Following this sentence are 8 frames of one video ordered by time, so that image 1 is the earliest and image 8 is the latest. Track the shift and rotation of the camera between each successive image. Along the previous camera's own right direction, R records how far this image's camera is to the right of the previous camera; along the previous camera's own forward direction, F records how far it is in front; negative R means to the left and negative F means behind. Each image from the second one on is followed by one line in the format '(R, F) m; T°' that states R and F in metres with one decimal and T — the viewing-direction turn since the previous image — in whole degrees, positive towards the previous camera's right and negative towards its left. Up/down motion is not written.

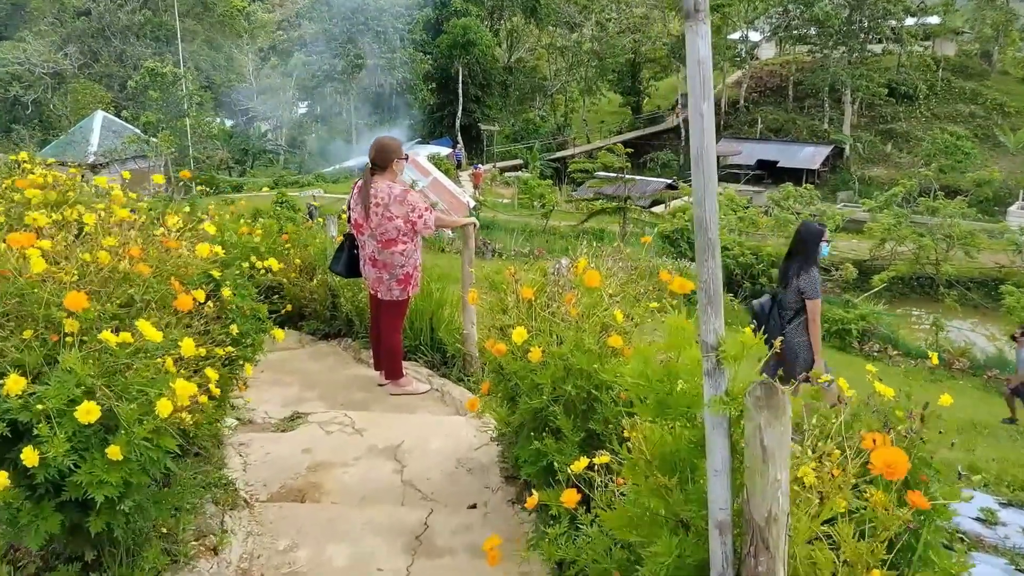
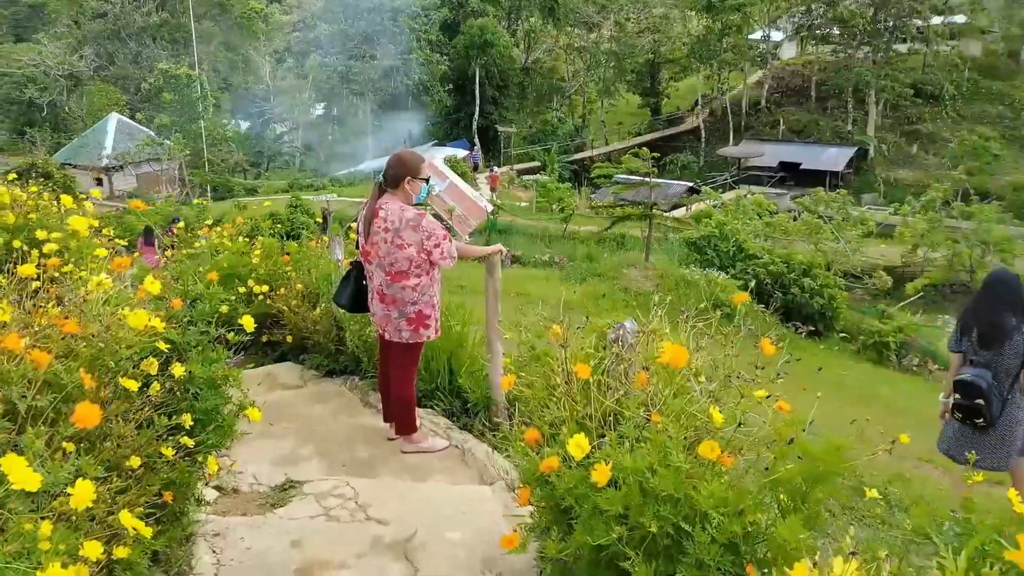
(-0.1, +0.6) m; -1°
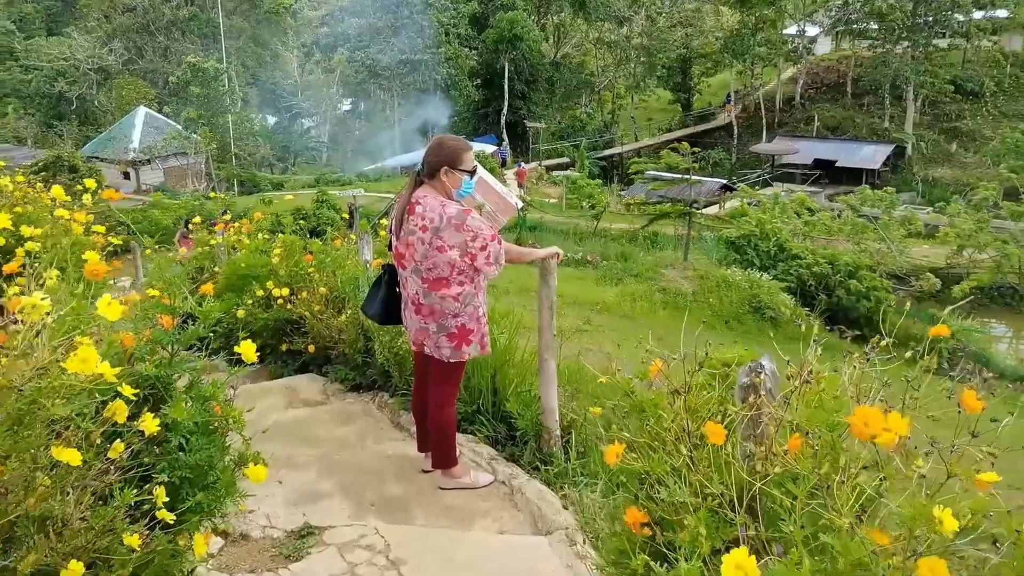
(-0.1, +0.5) m; -2°
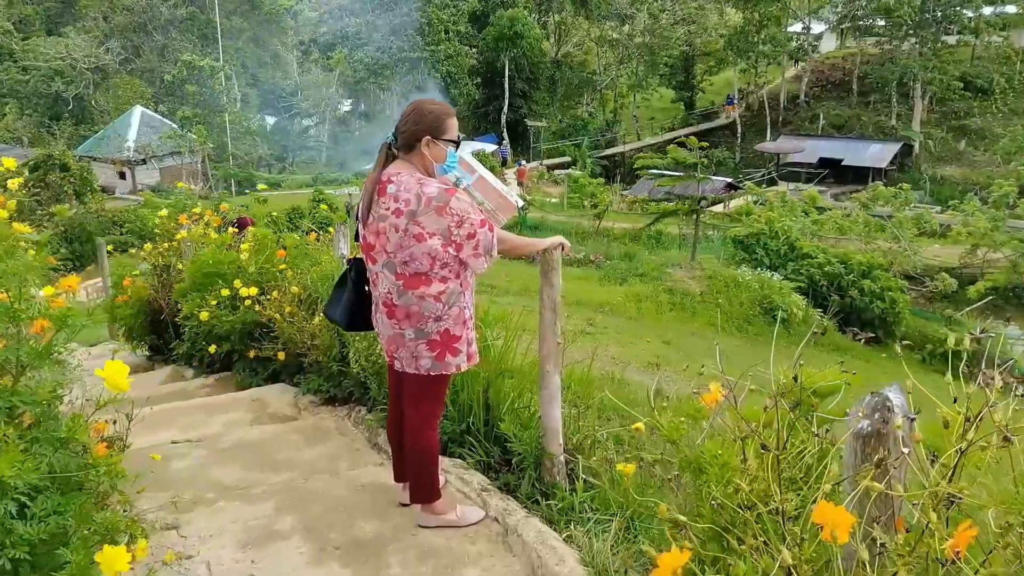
(0.0, +0.5) m; 0°
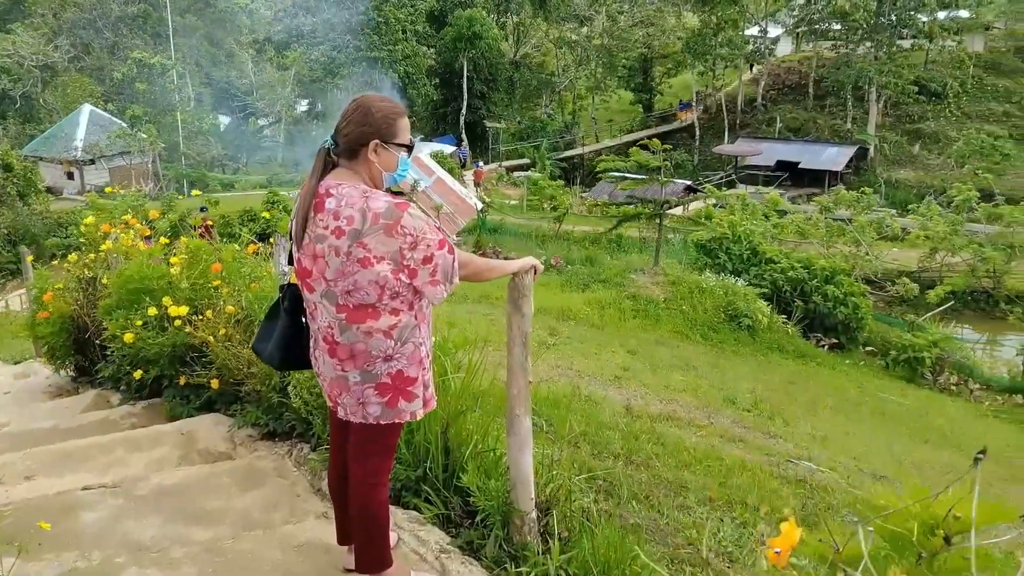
(0.0, +0.3) m; +3°
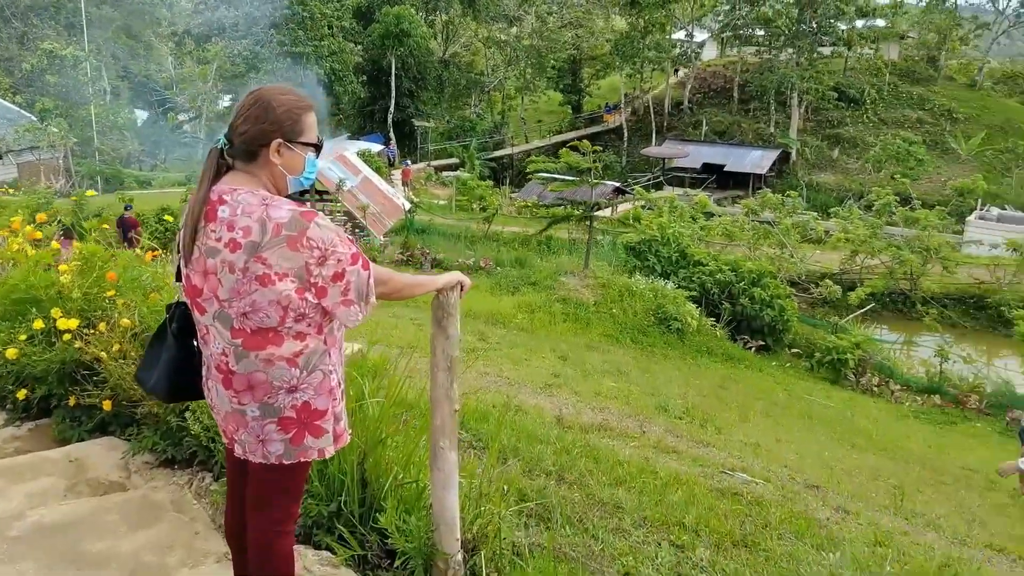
(0.0, +0.2) m; +5°
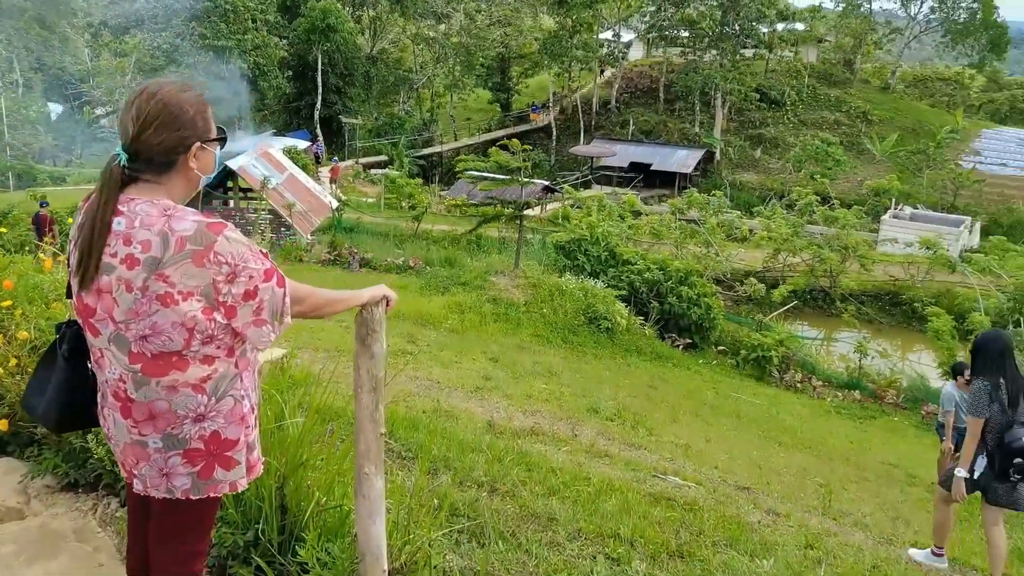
(0.0, +0.1) m; +5°
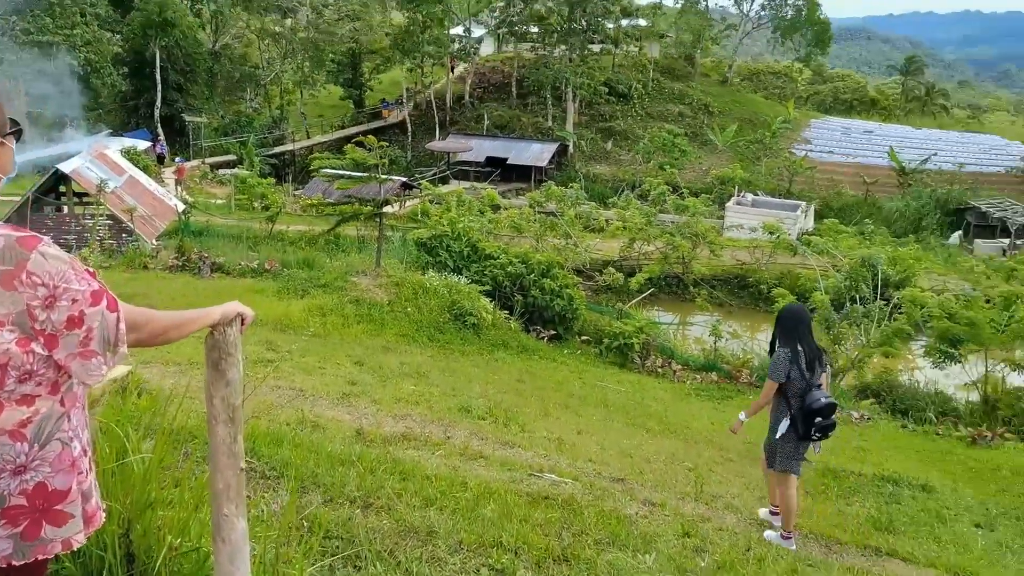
(0.0, +0.1) m; +9°
